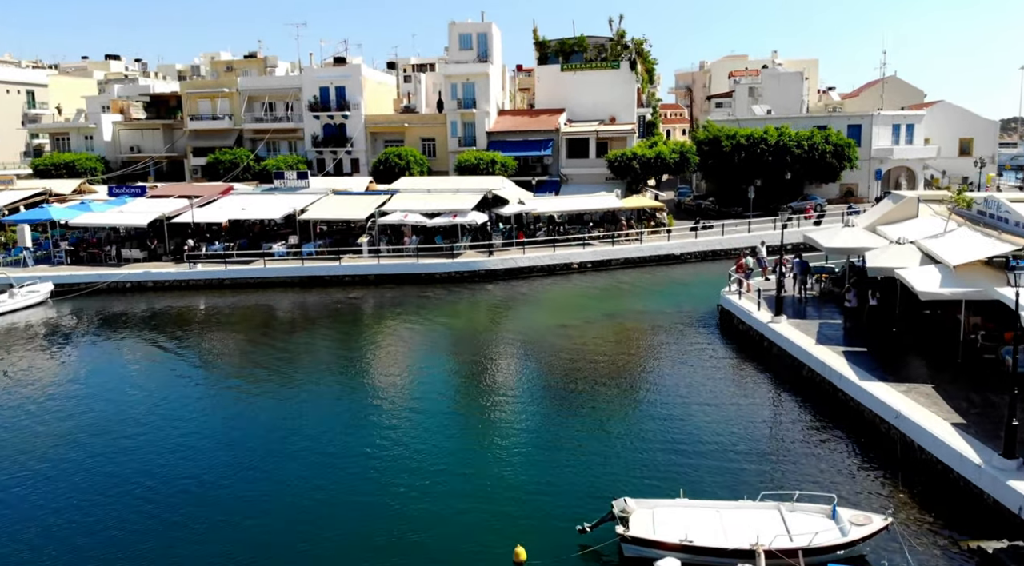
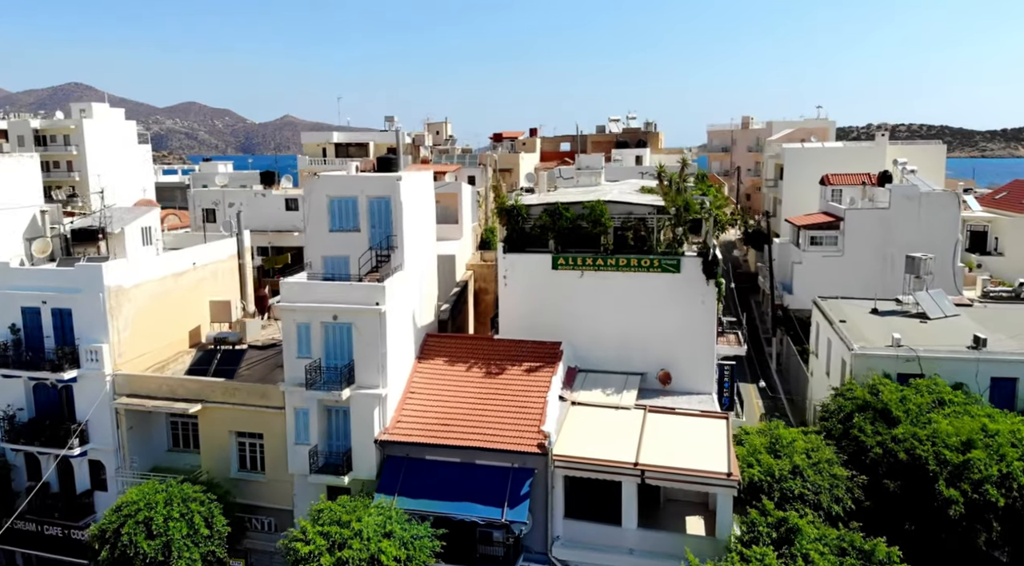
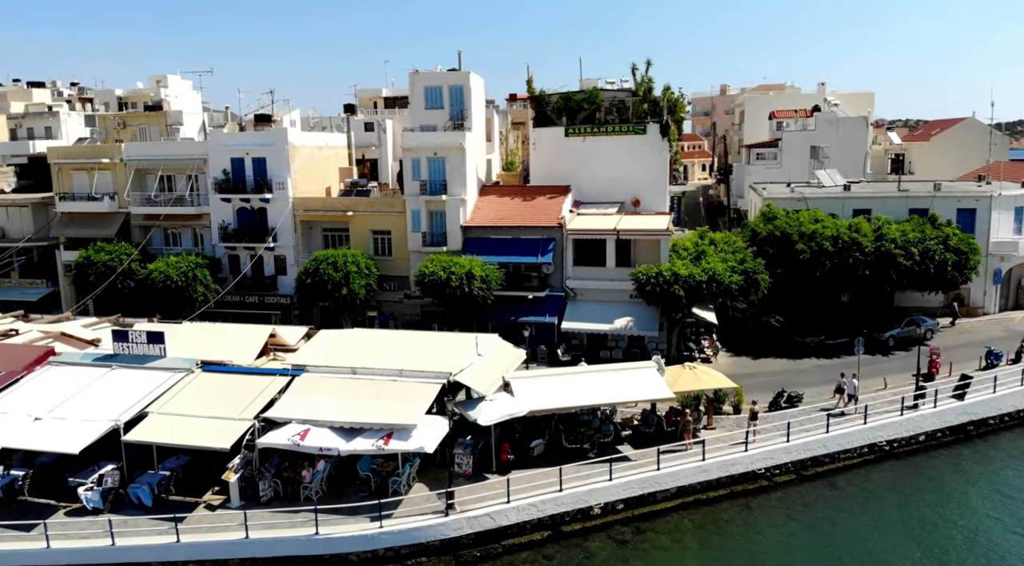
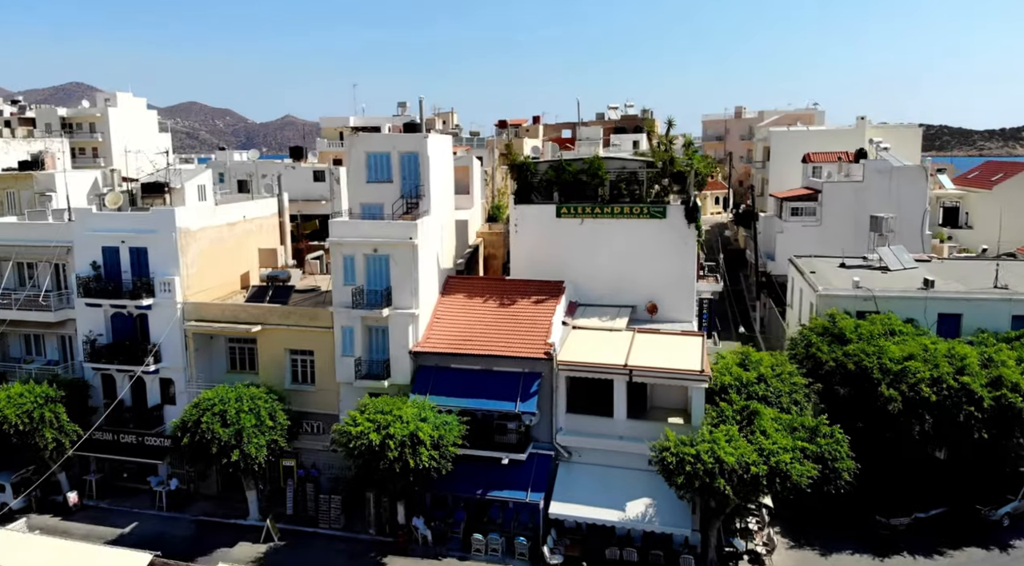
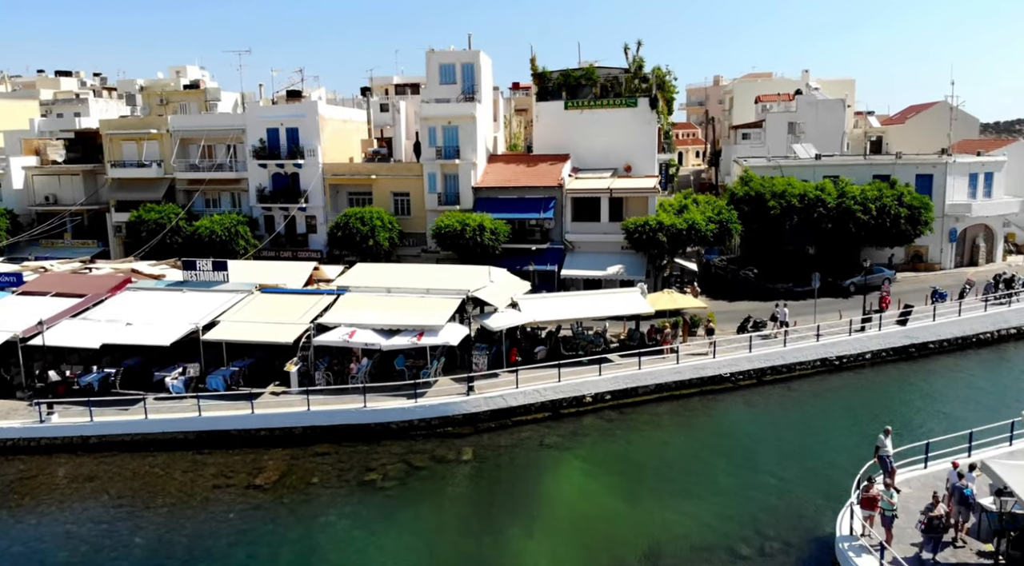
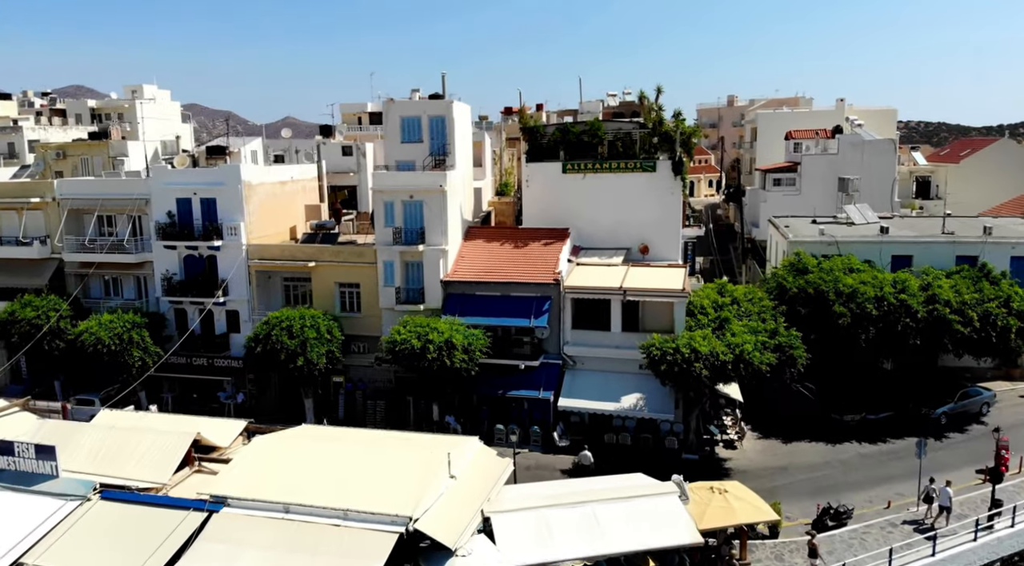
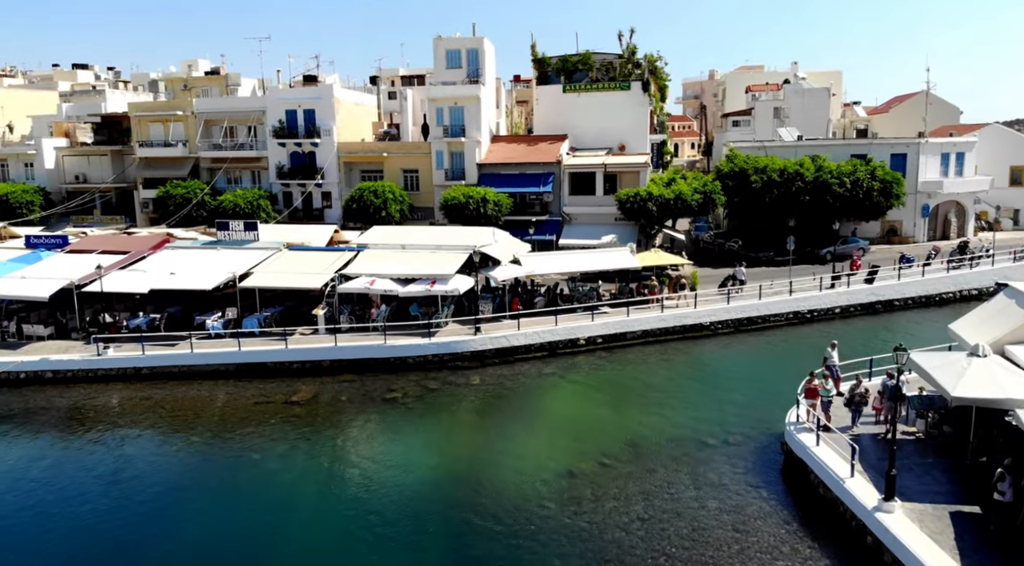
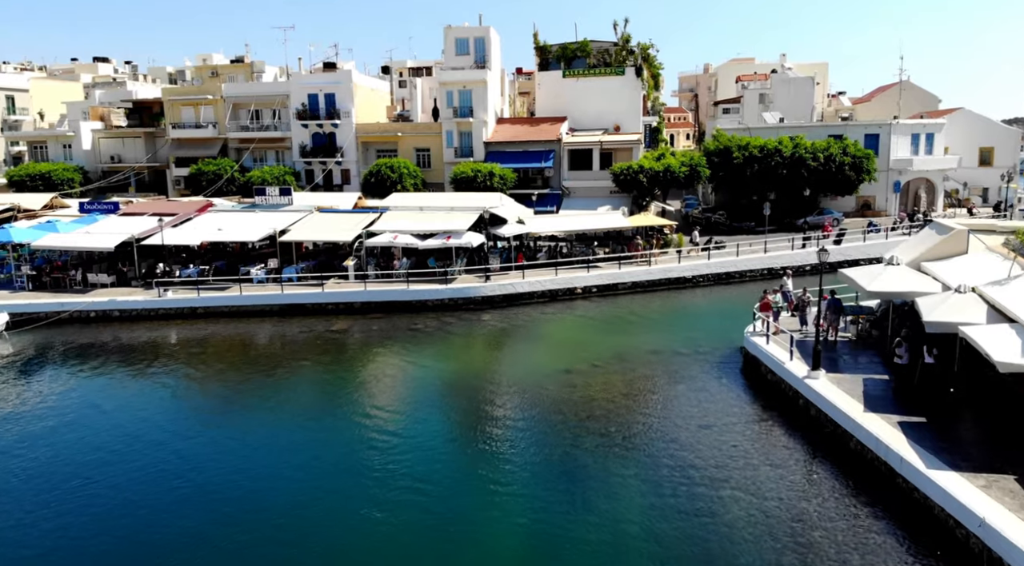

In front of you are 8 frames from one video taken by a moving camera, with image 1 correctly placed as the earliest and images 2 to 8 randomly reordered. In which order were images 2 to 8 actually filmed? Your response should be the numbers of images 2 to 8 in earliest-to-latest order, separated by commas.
8, 7, 5, 3, 6, 4, 2
